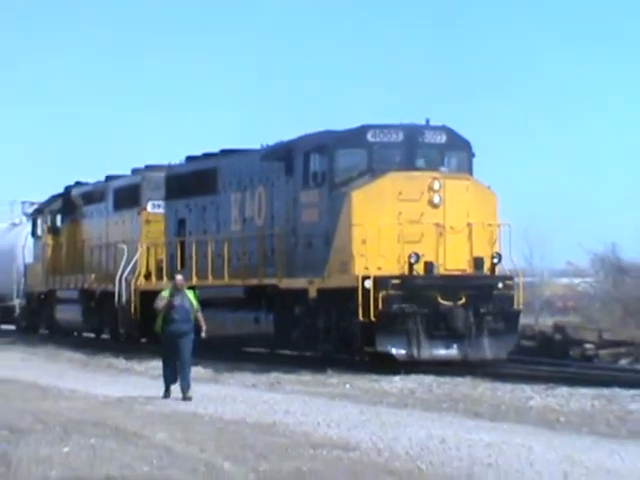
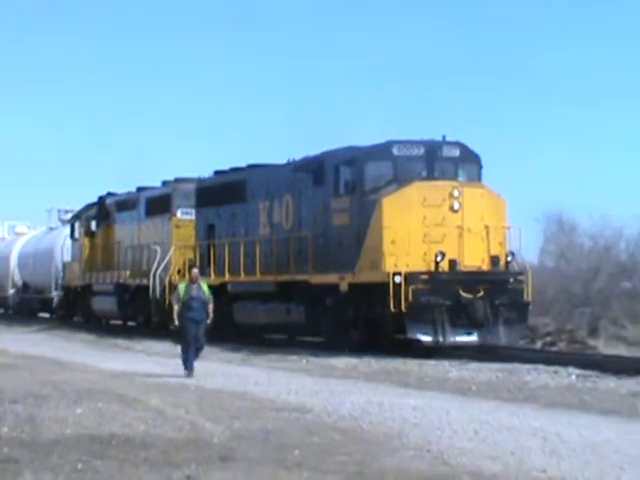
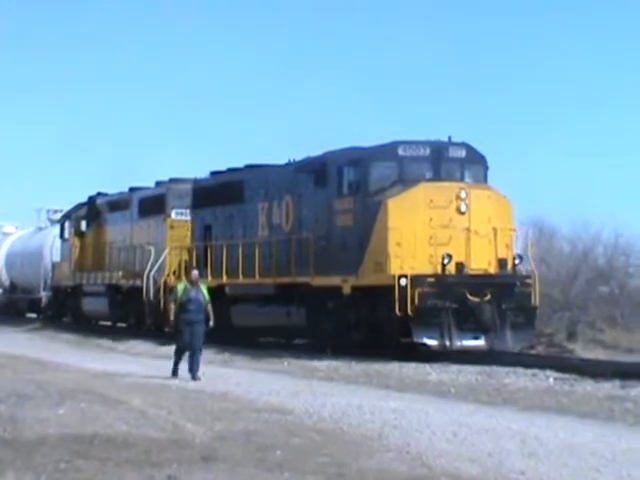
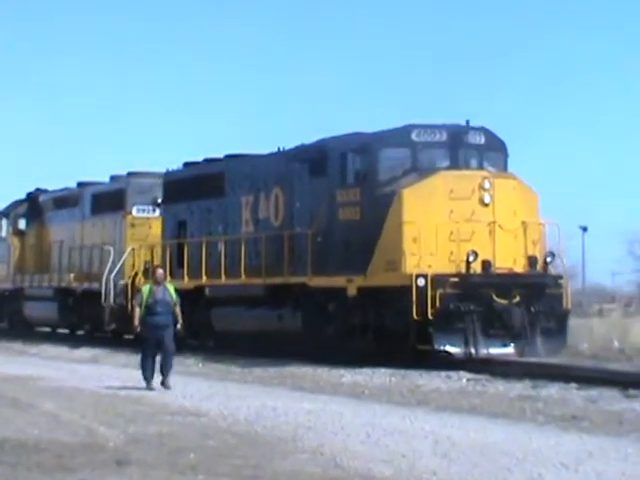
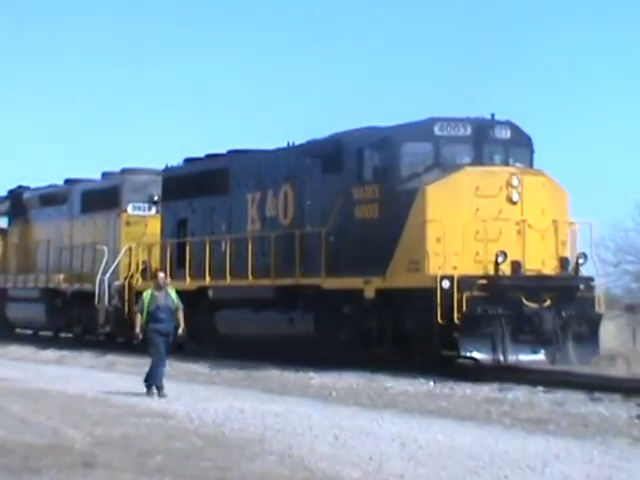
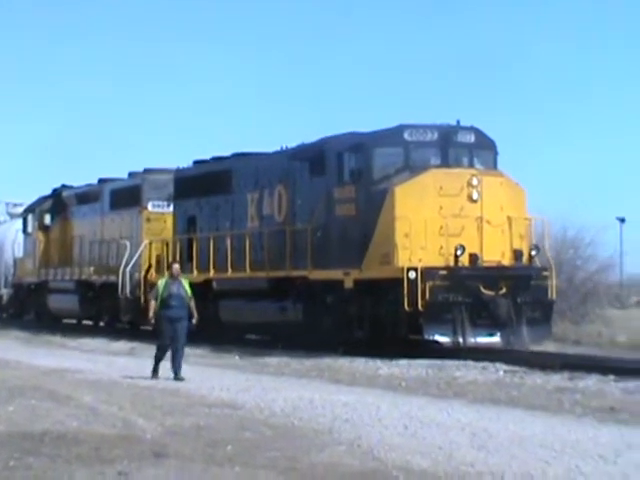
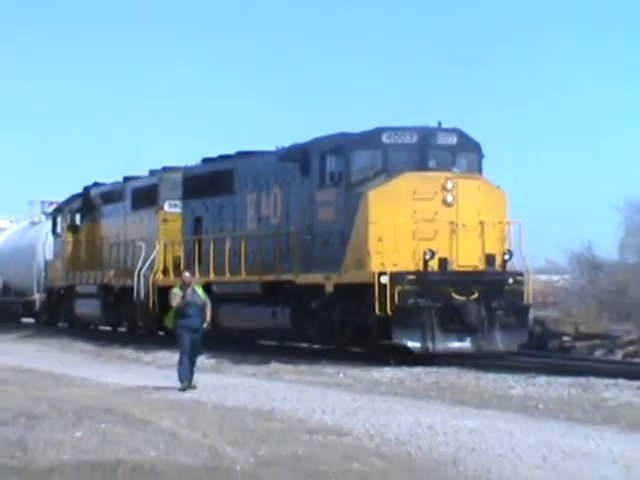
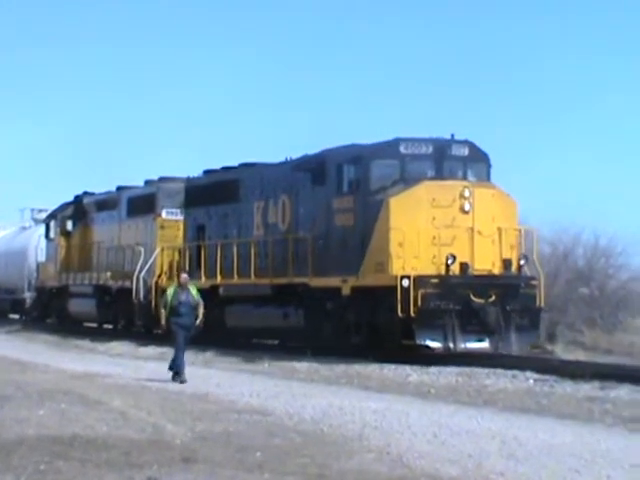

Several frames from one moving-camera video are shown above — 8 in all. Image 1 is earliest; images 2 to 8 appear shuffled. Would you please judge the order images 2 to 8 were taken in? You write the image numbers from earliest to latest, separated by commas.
7, 2, 3, 8, 6, 4, 5
